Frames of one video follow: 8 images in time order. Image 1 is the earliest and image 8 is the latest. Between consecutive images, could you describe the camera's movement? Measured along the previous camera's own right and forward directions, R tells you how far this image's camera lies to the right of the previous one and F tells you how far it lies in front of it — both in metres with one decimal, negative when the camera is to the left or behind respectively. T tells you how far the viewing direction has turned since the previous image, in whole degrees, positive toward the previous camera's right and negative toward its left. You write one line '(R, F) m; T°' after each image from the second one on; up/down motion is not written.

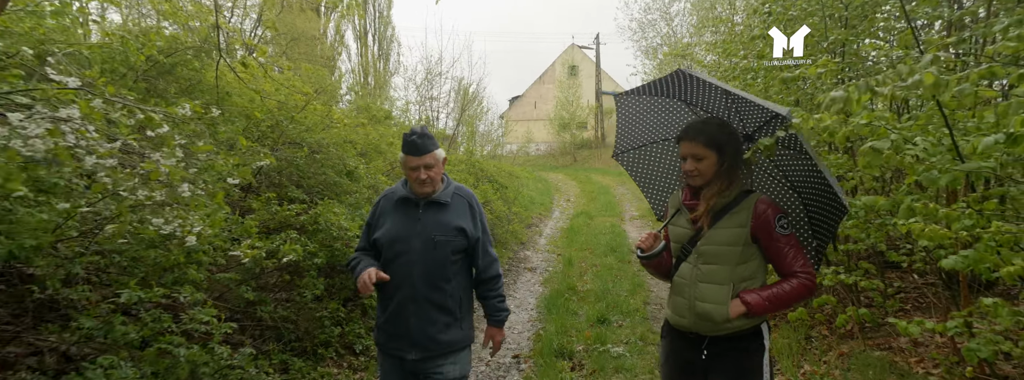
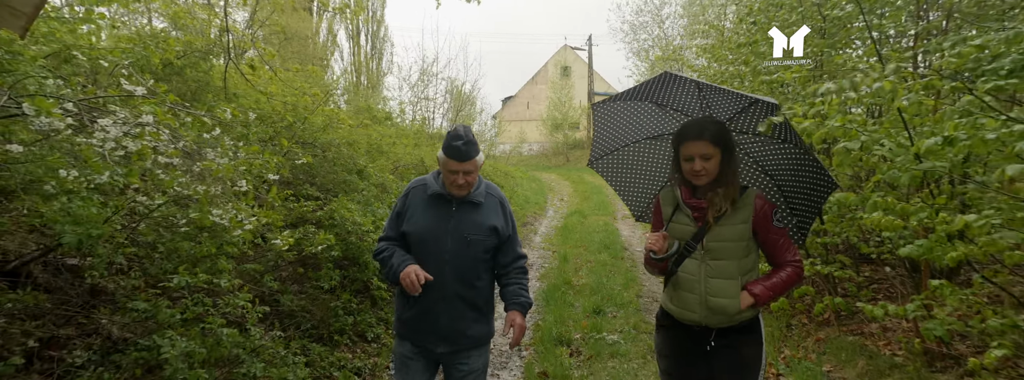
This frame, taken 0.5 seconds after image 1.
(-0.1, -0.3) m; +1°
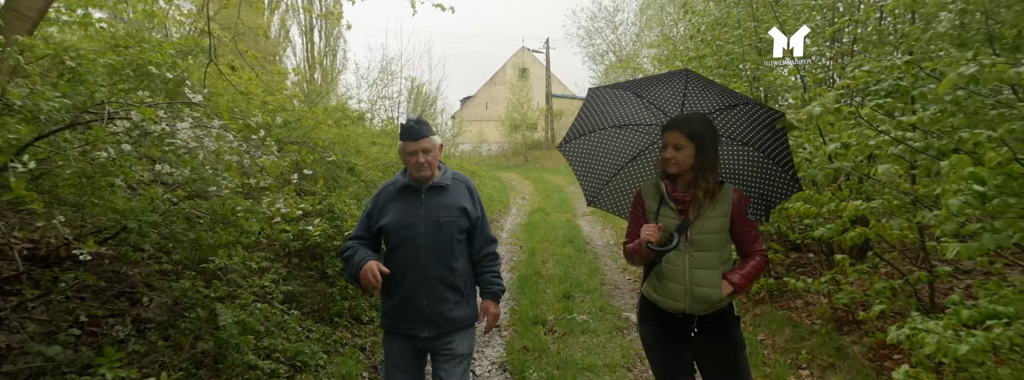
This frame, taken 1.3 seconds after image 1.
(-0.3, -0.6) m; +5°
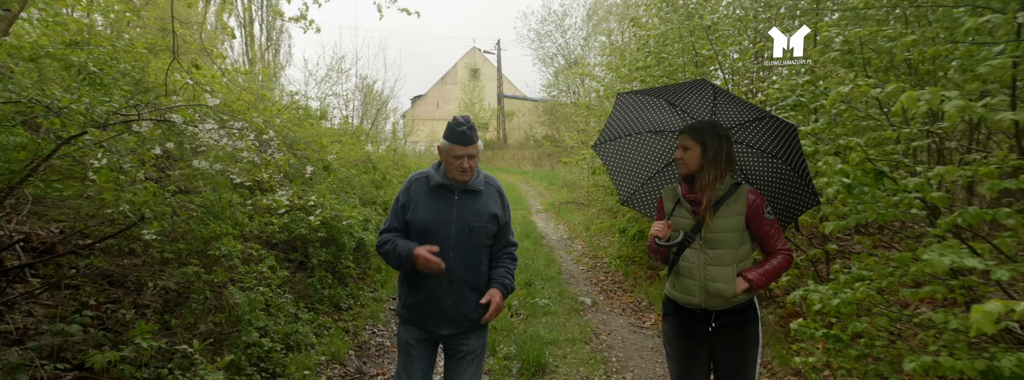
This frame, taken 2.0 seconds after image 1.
(-0.2, -0.6) m; +6°
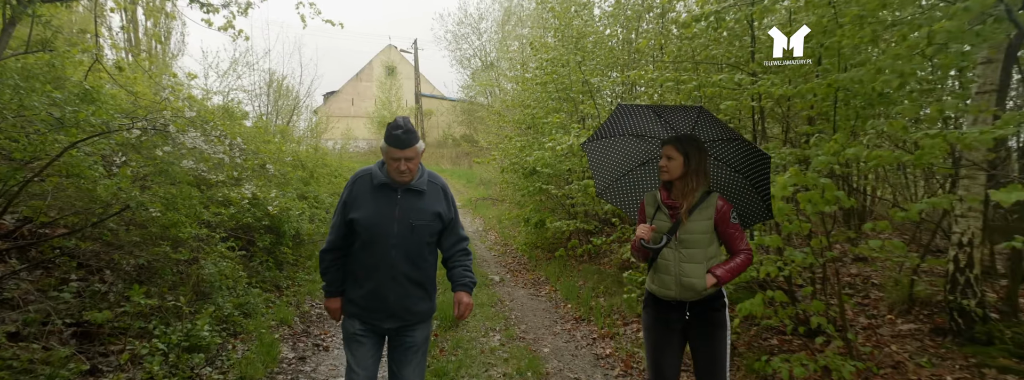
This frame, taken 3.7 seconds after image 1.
(0.0, -1.3) m; +10°
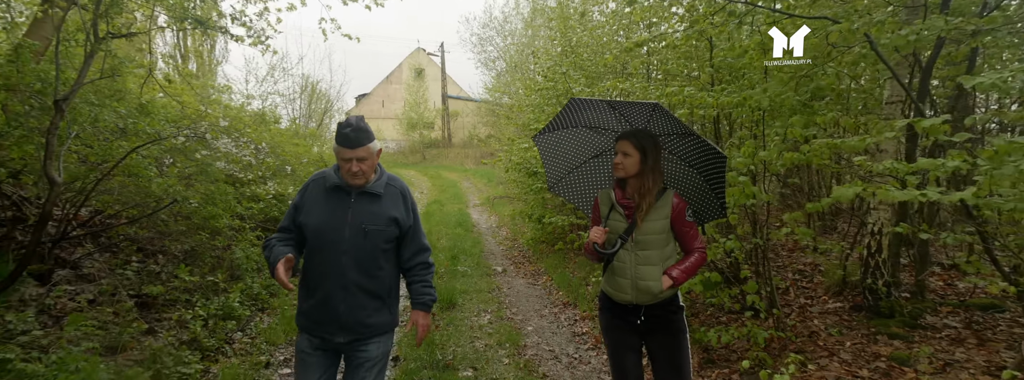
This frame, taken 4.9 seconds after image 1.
(+0.5, -0.7) m; -4°
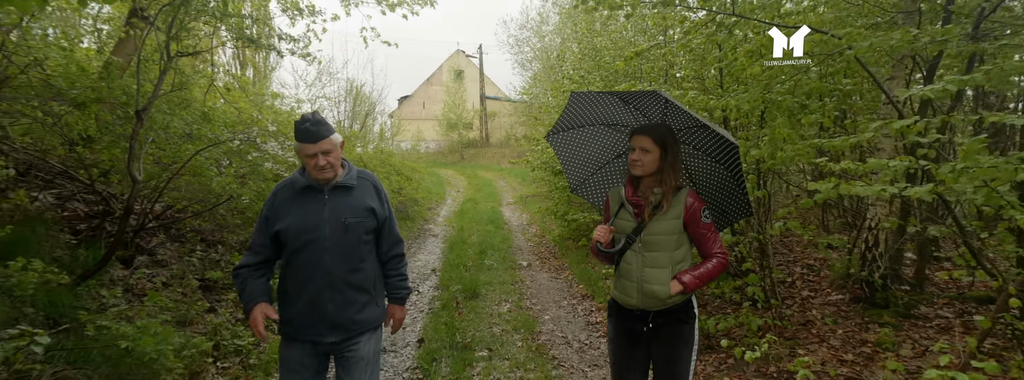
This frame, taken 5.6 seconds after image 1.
(+0.3, -0.4) m; -5°
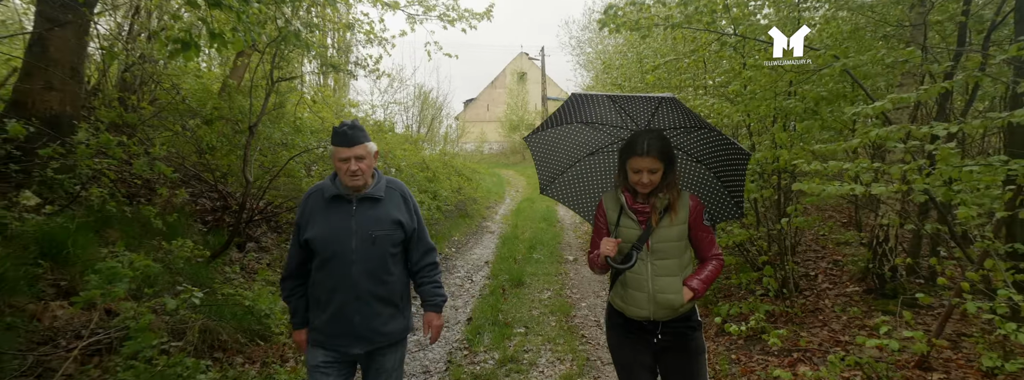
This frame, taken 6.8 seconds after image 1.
(+0.4, -0.7) m; -8°
